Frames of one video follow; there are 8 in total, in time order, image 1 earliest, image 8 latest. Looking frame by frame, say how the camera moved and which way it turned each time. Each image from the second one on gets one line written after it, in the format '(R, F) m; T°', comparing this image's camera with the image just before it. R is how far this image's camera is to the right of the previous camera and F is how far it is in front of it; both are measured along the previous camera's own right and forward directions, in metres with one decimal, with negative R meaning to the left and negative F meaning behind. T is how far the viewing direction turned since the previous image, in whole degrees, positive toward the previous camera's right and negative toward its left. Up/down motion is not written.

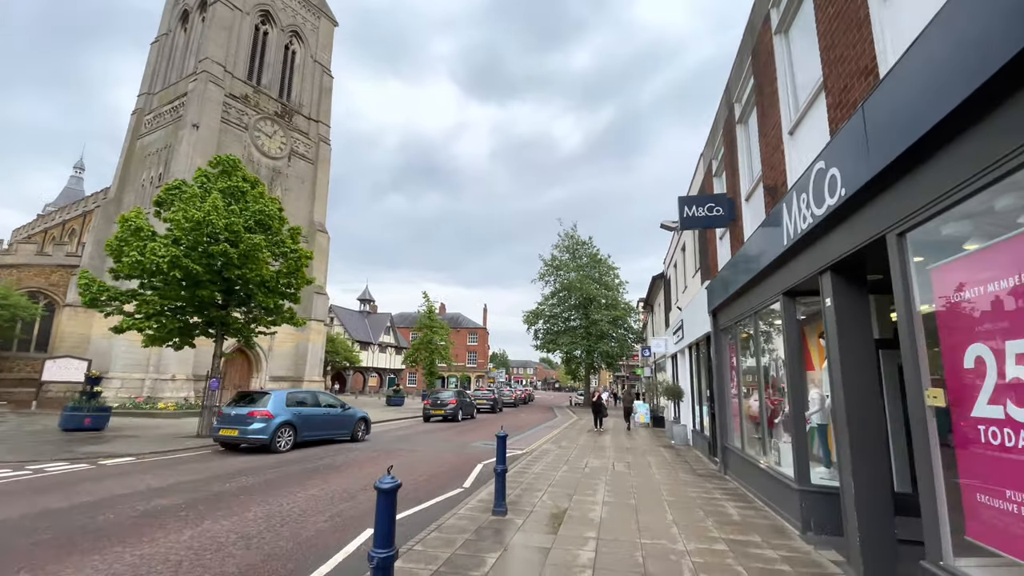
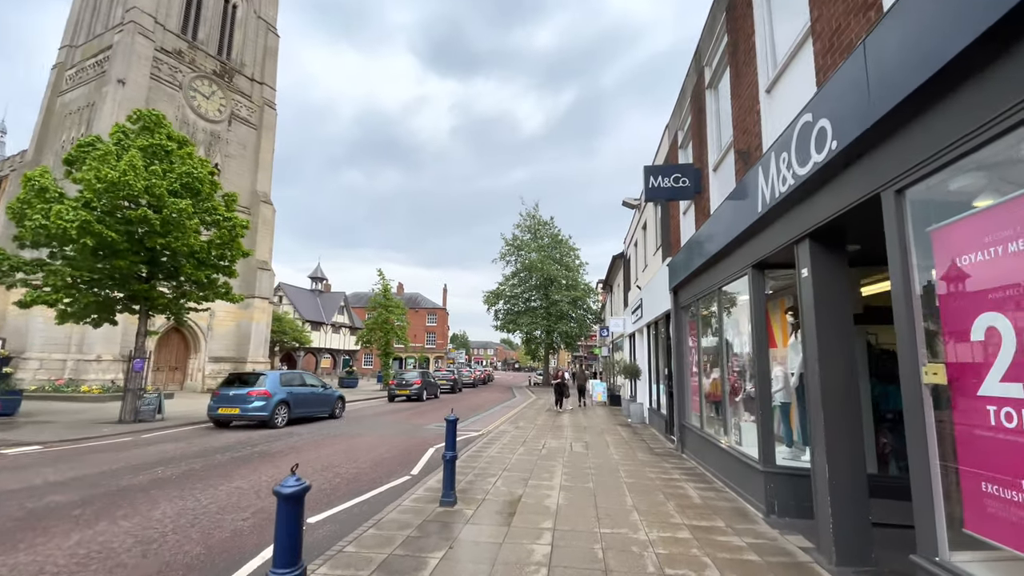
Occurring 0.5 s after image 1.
(+0.1, +0.7) m; +5°
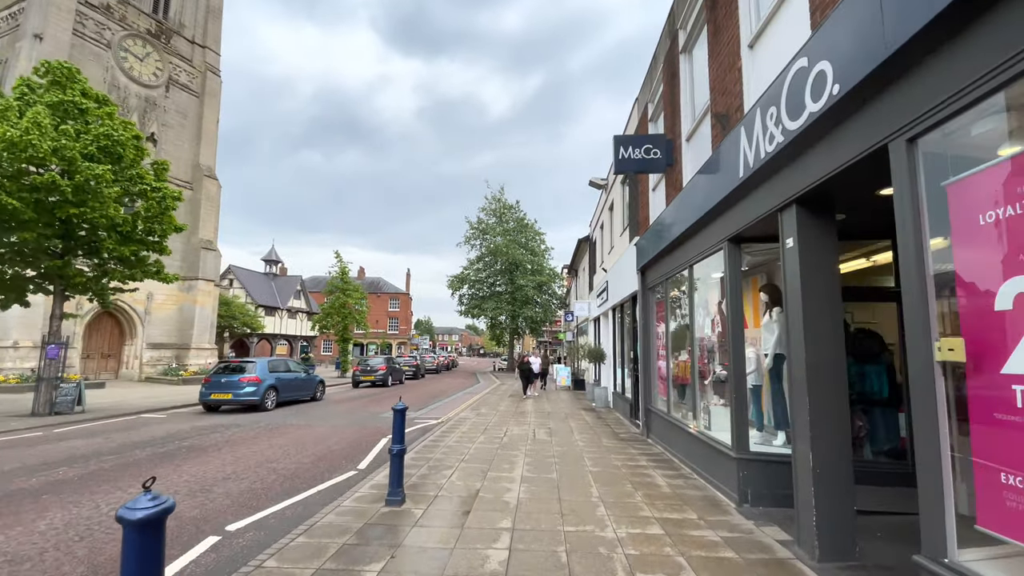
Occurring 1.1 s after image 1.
(+0.1, +0.6) m; +4°
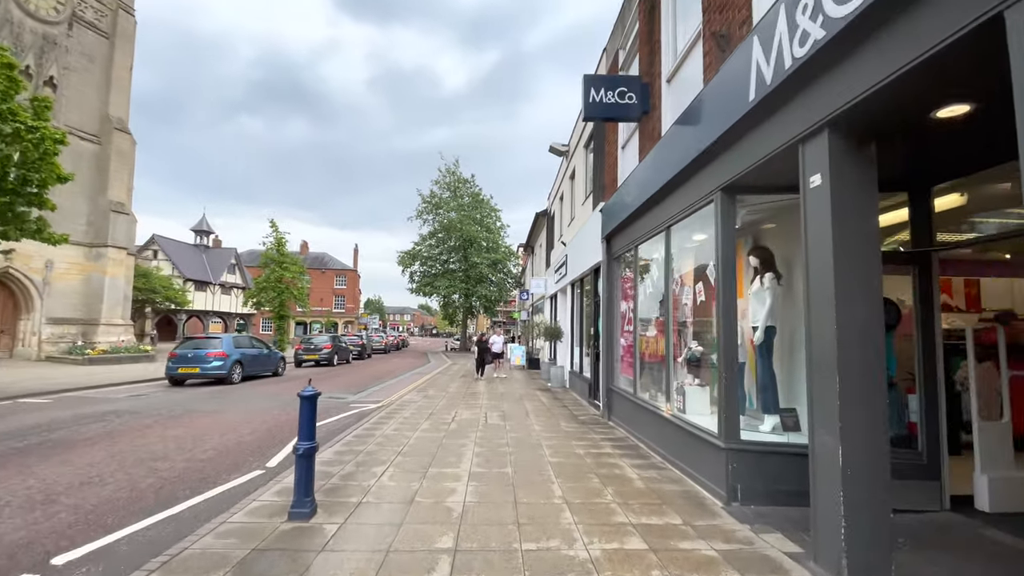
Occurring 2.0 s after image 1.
(+0.1, +1.2) m; +6°
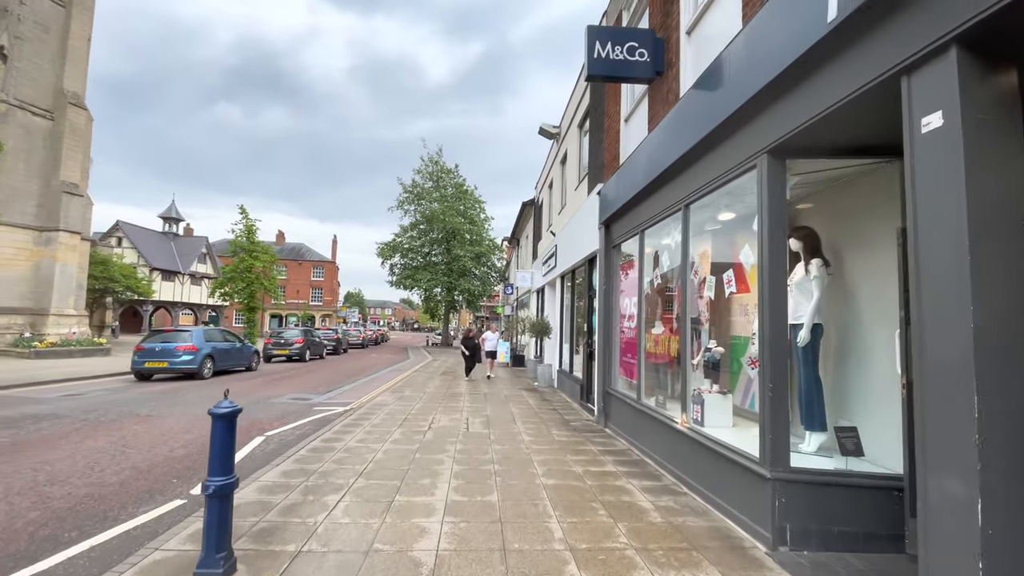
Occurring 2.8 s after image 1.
(-0.1, +1.1) m; +2°
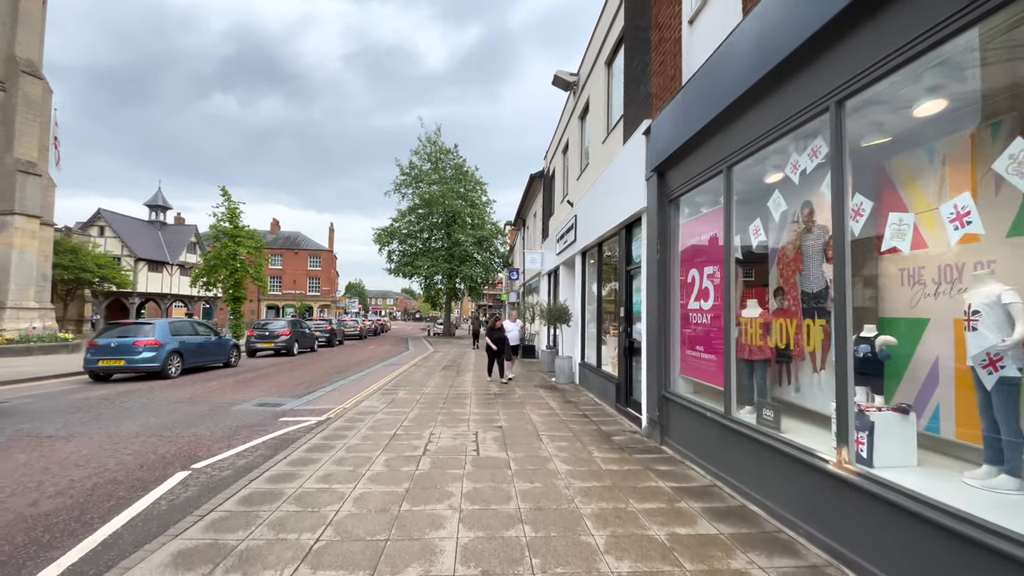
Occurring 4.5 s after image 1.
(-0.3, +2.1) m; 0°
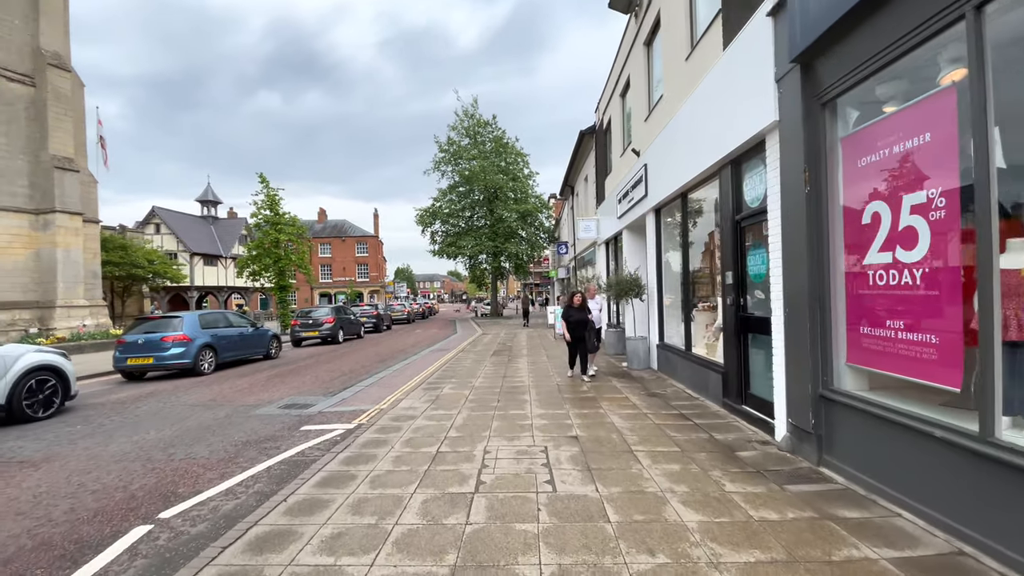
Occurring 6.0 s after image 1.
(-0.3, +1.7) m; -6°
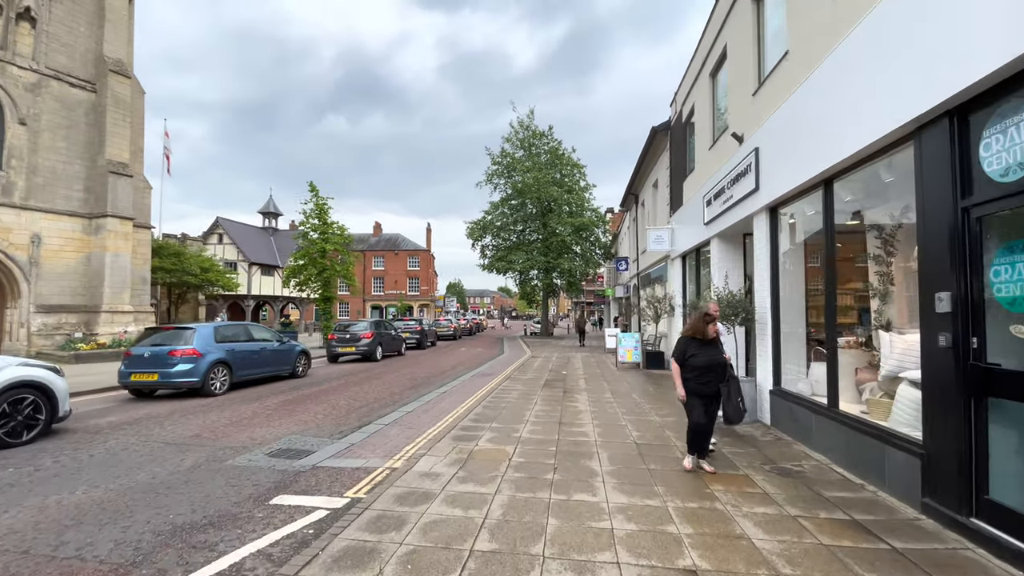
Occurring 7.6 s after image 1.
(-0.2, +1.9) m; -6°
